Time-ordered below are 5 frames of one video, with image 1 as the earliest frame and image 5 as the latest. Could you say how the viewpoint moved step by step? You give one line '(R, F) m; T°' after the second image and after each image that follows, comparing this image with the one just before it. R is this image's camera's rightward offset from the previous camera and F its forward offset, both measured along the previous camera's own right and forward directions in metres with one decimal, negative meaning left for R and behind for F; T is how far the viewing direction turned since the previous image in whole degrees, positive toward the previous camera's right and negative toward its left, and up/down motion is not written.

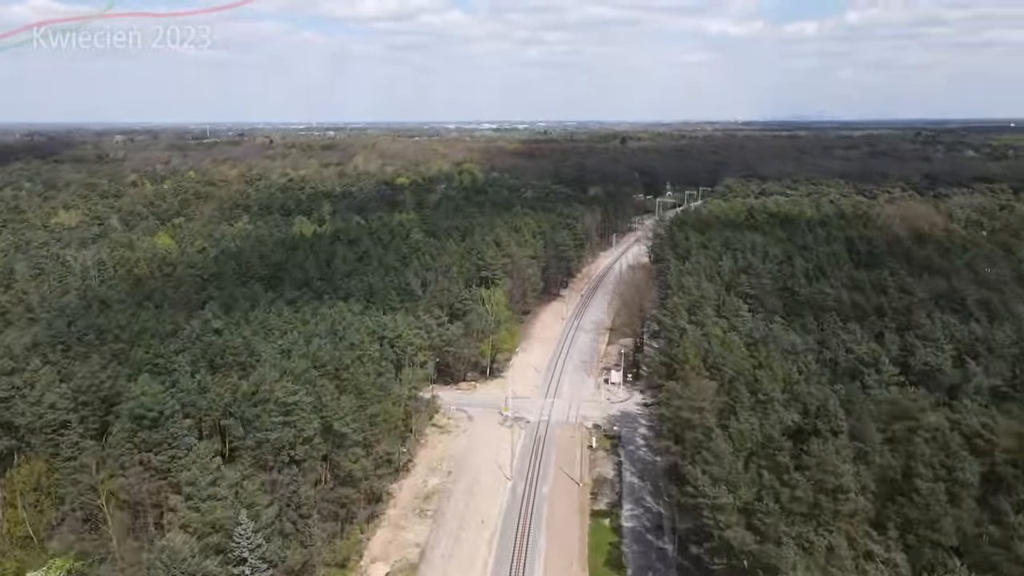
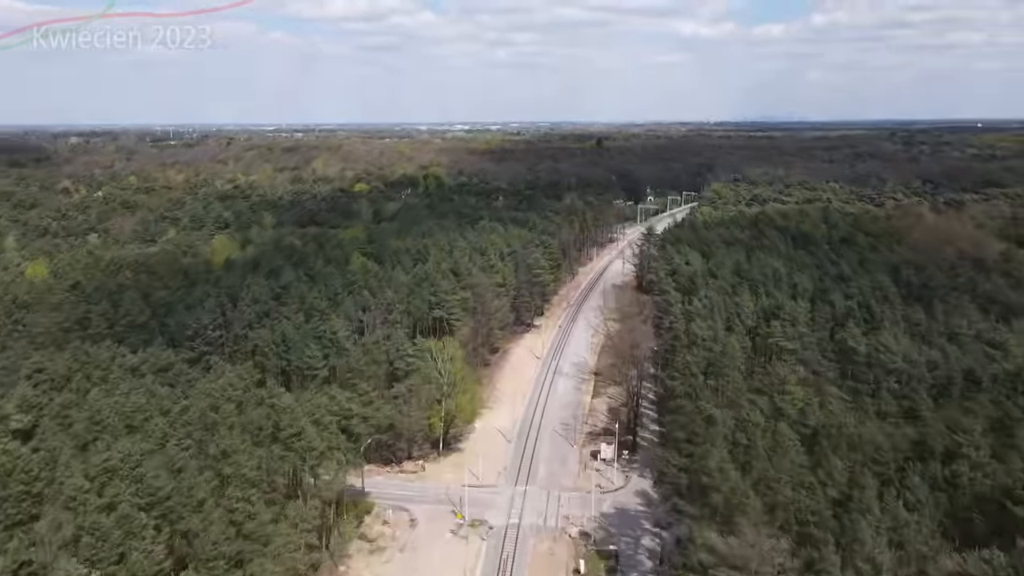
(+0.8, +11.6) m; +2°
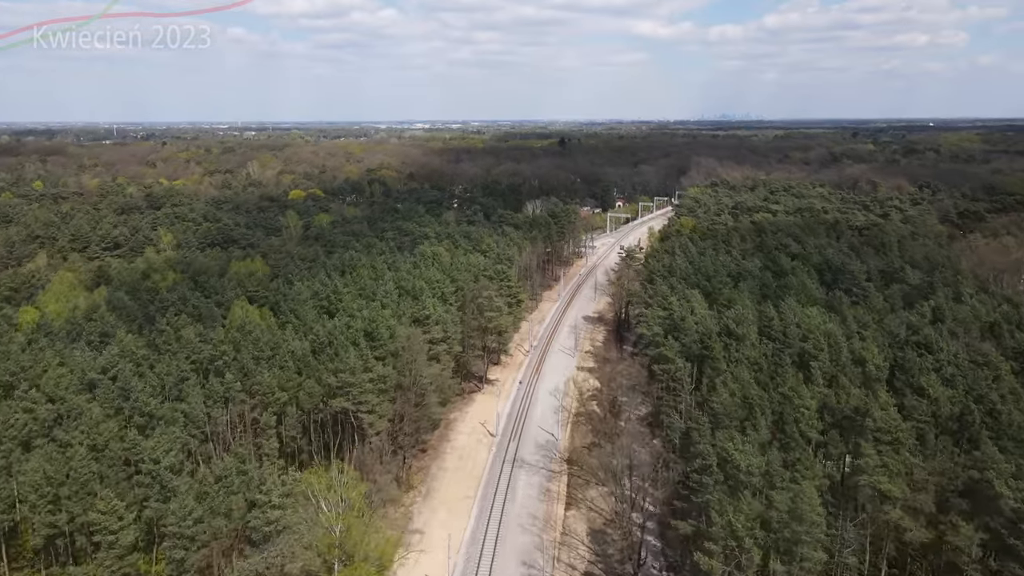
(+1.1, +14.0) m; +3°
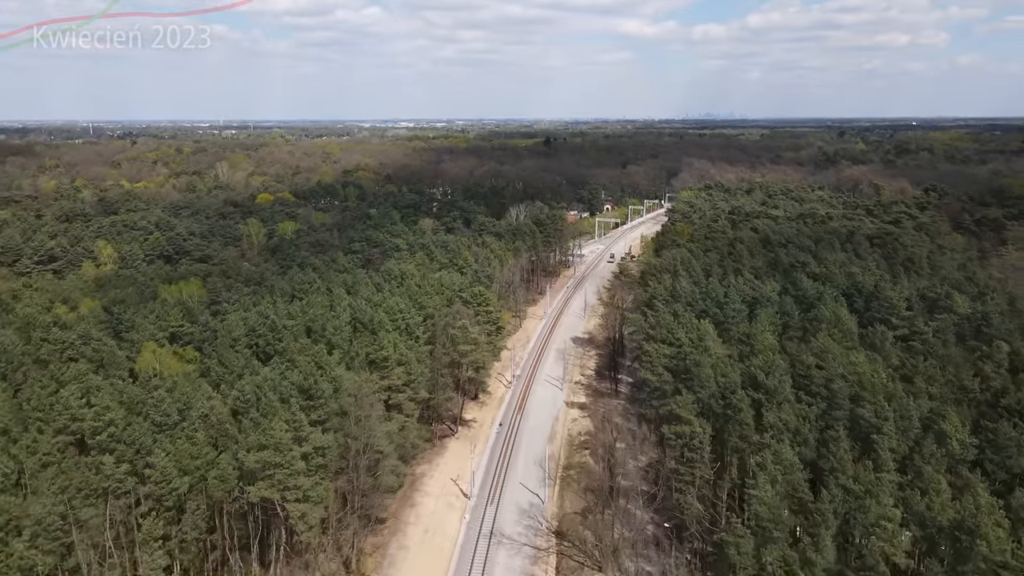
(+0.4, +6.9) m; +1°
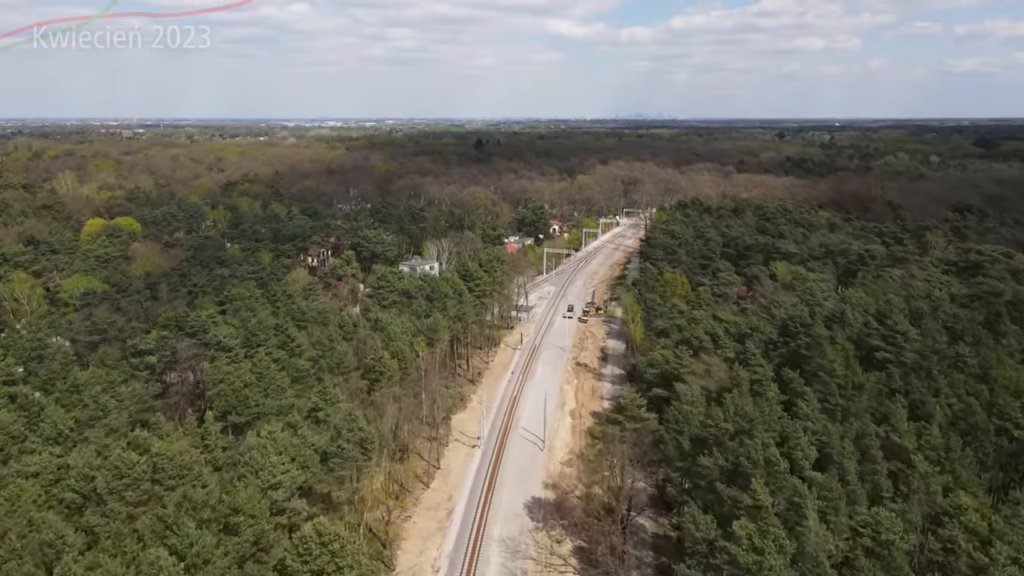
(+1.3, +26.3) m; +5°
